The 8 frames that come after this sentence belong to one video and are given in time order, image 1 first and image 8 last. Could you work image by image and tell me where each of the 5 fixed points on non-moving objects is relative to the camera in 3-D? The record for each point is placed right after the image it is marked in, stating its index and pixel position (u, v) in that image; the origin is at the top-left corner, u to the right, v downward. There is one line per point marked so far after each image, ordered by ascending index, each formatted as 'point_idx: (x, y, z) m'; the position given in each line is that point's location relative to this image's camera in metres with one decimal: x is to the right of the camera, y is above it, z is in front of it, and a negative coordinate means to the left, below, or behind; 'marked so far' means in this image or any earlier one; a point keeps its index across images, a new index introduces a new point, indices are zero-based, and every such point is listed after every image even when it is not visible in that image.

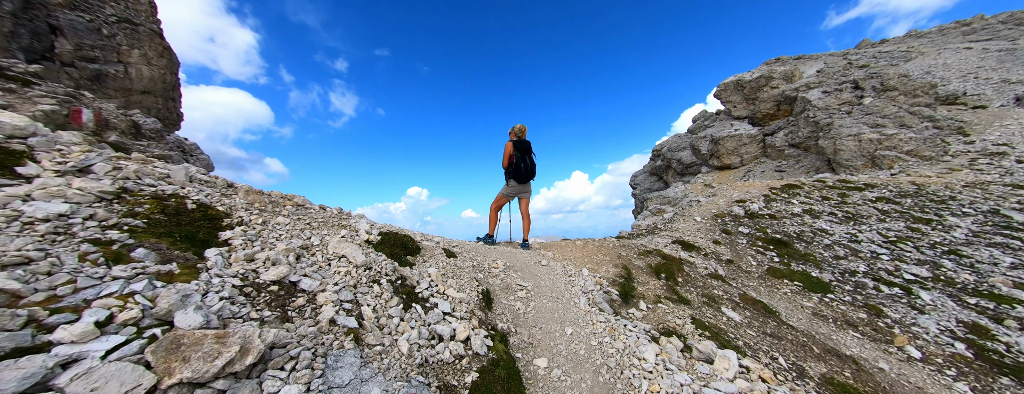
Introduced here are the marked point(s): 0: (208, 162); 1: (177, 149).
0: (-14.1, +1.7, +12.0) m
1: (-13.8, +2.1, +10.7) m
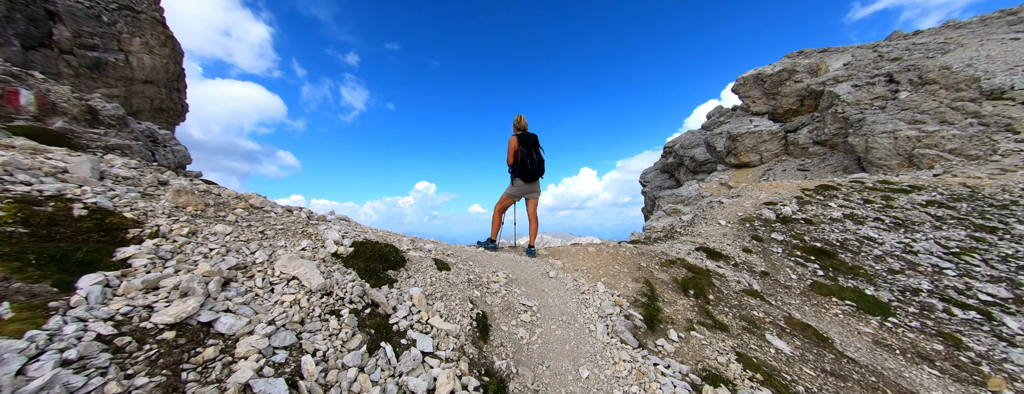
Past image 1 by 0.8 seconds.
0: (-13.8, +1.9, +10.9) m
1: (-13.6, +2.3, +9.6) m
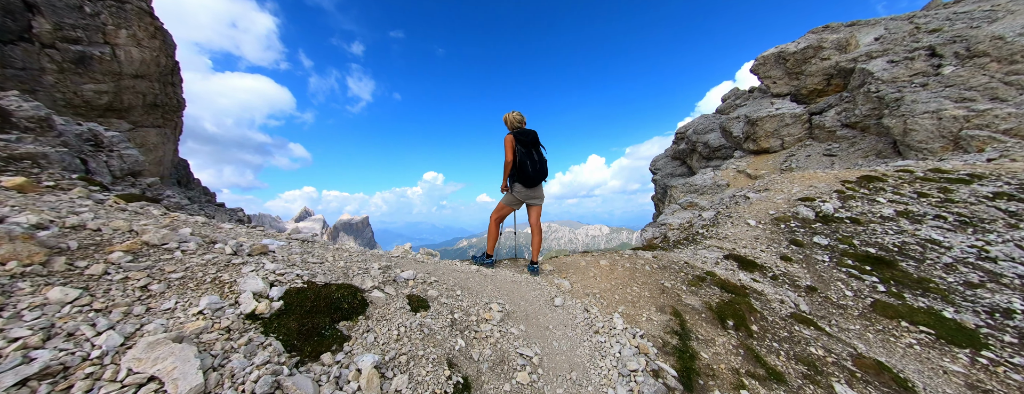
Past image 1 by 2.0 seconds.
0: (-13.9, +1.4, +9.5) m
1: (-13.7, +1.8, +8.2) m
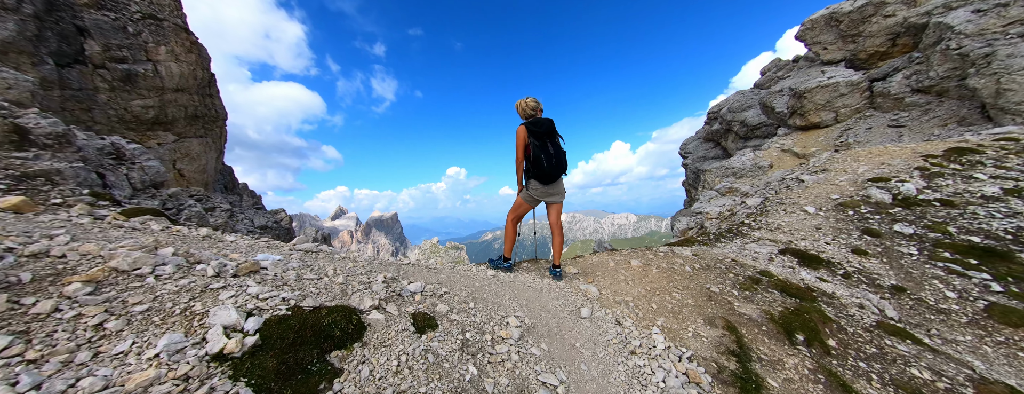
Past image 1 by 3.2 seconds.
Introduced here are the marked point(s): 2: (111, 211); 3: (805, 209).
0: (-13.3, +0.9, +9.7) m
1: (-13.3, +1.3, +8.3) m
2: (-9.5, -0.4, +6.1) m
3: (+17.1, -0.6, +15.0) m
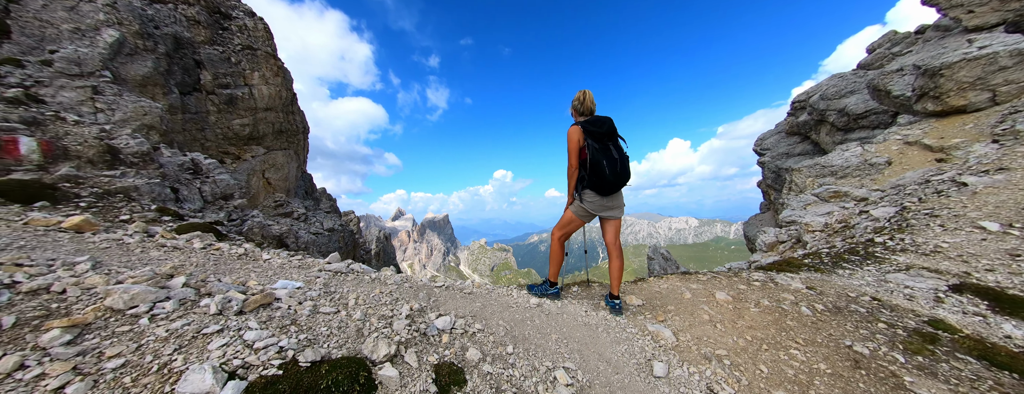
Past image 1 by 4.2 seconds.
0: (-11.6, +0.5, +10.5) m
1: (-11.8, +0.9, +9.2) m
2: (-8.4, -0.8, +6.3) m
3: (+19.3, -1.1, +10.5) m
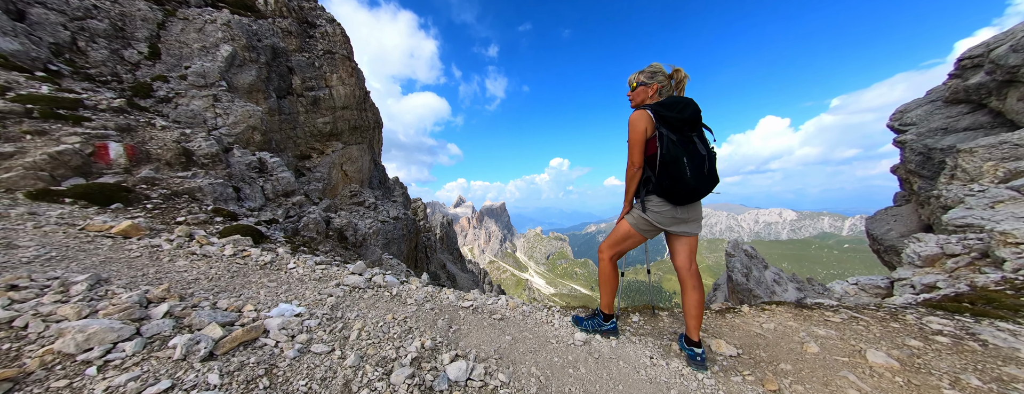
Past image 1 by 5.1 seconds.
0: (-9.7, +0.7, +11.2) m
1: (-10.2, +1.0, +9.9) m
2: (-7.5, -0.8, +6.4) m
3: (+20.5, -1.6, +4.7) m
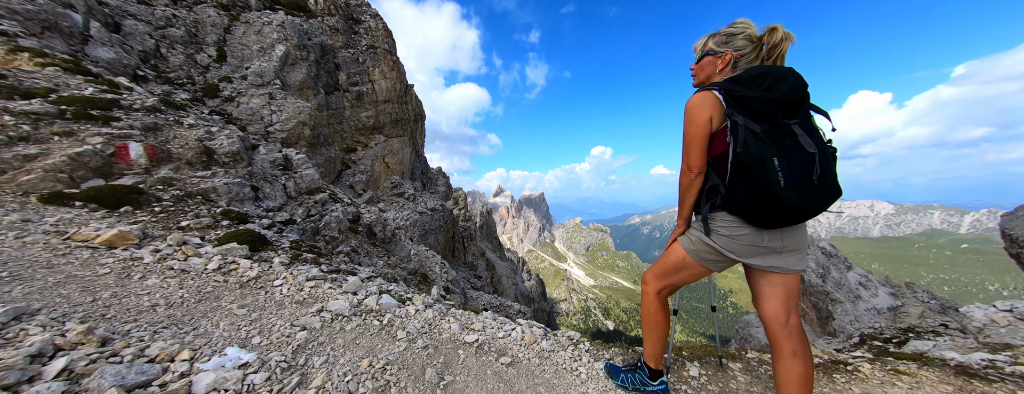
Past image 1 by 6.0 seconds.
0: (-8.5, +0.8, +11.0) m
1: (-9.2, +1.1, +9.8) m
2: (-7.1, -0.9, +6.1) m
3: (+20.3, -2.5, +0.2) m
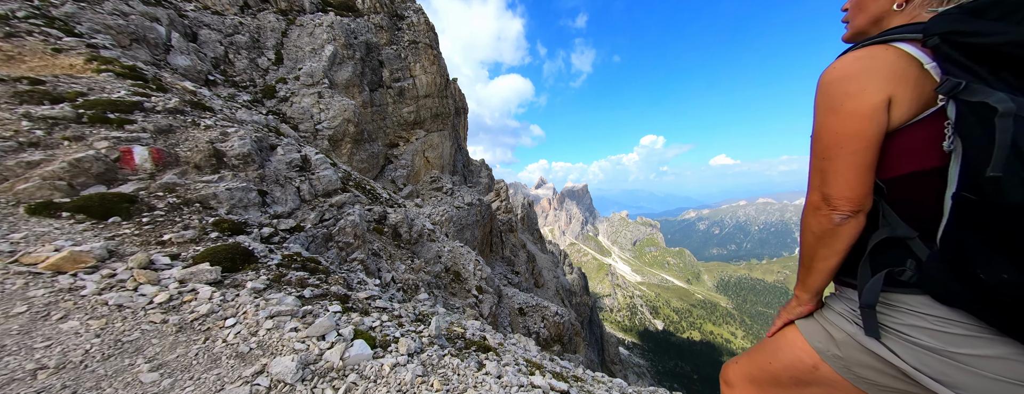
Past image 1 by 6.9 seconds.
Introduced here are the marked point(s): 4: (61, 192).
0: (-7.4, +0.7, +10.4) m
1: (-8.2, +1.0, +9.4) m
2: (-6.9, -1.2, +5.4) m
3: (+19.1, -3.8, -5.0) m
4: (-9.8, +0.1, +5.6) m
